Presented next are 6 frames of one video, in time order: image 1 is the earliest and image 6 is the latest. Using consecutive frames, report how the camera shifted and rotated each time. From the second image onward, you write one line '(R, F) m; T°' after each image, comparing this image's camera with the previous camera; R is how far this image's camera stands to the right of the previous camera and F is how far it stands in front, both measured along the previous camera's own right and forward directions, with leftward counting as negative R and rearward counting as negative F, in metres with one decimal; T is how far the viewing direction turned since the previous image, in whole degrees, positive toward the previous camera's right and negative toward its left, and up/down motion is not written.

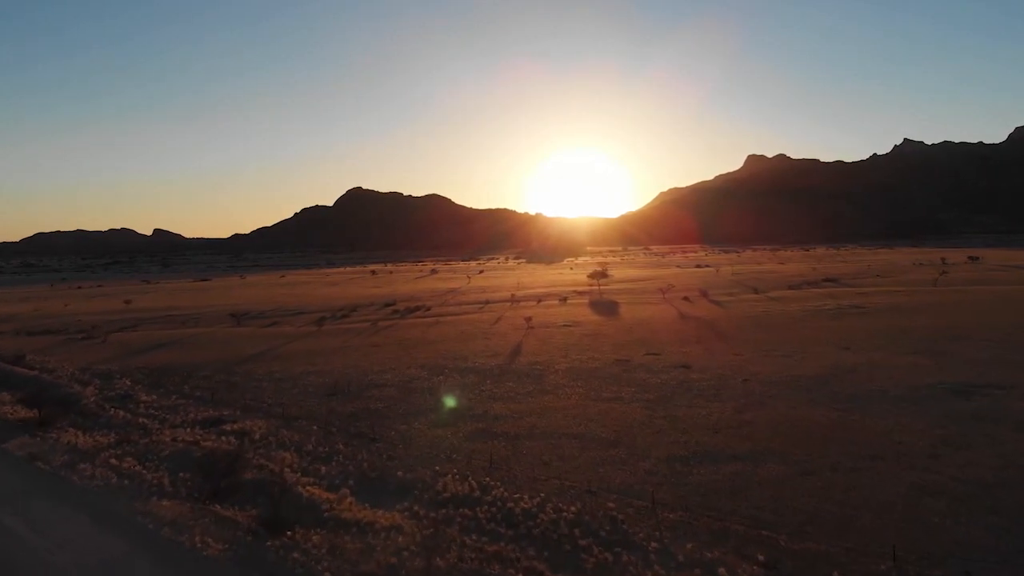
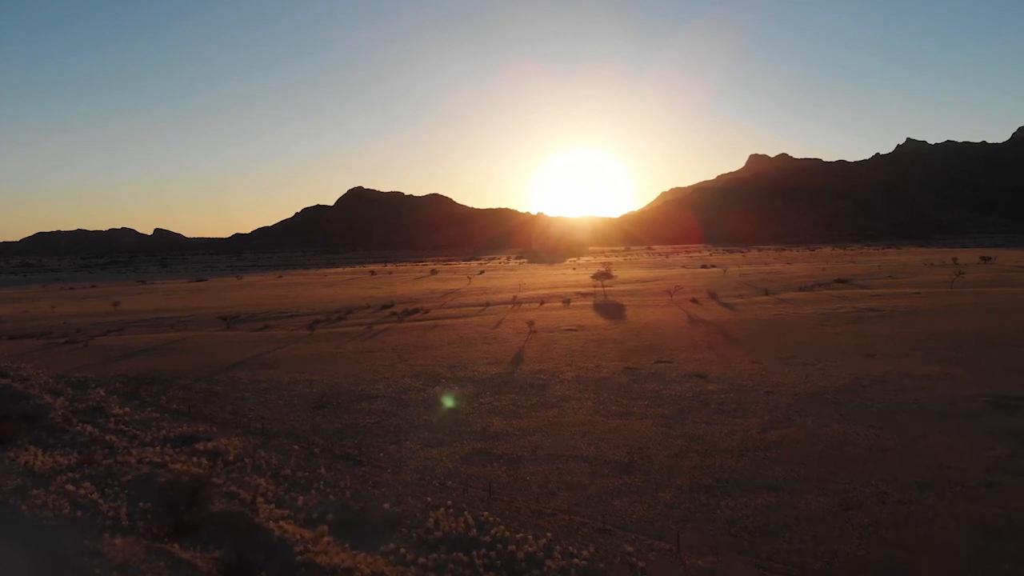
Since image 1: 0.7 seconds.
(0.0, +1.8) m; 0°
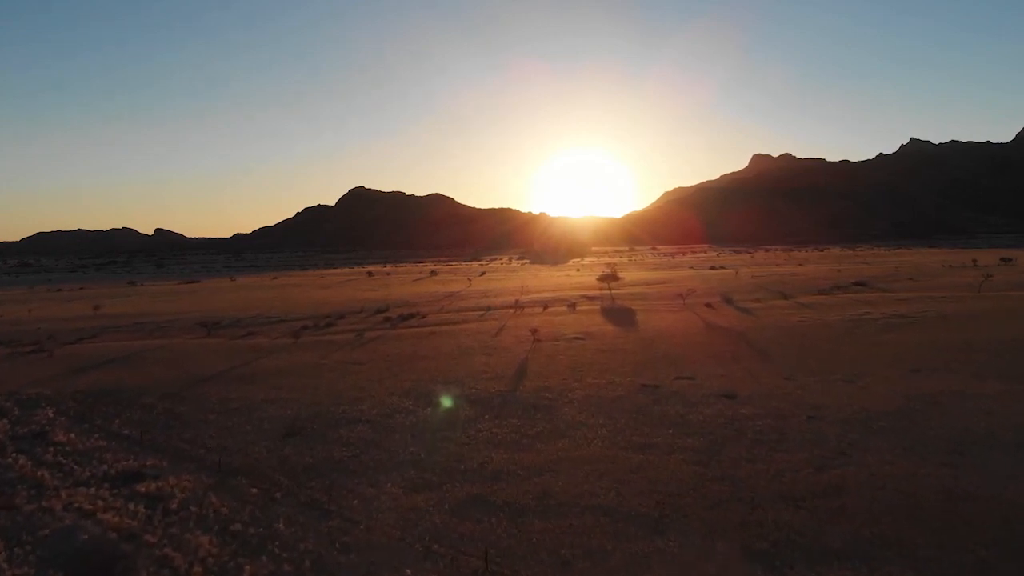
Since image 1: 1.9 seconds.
(0.0, +2.8) m; 0°
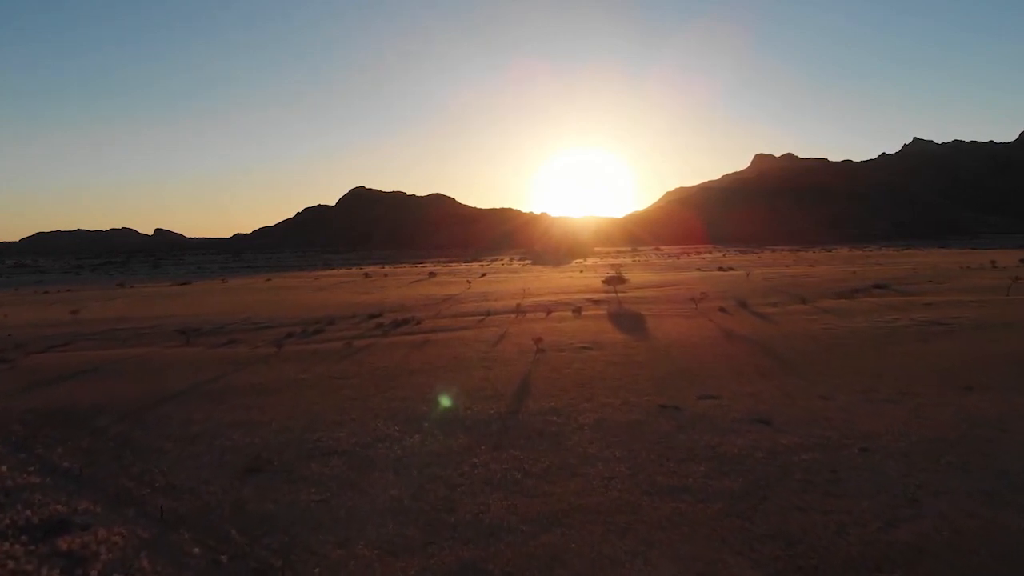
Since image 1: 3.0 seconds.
(0.0, +2.6) m; 0°
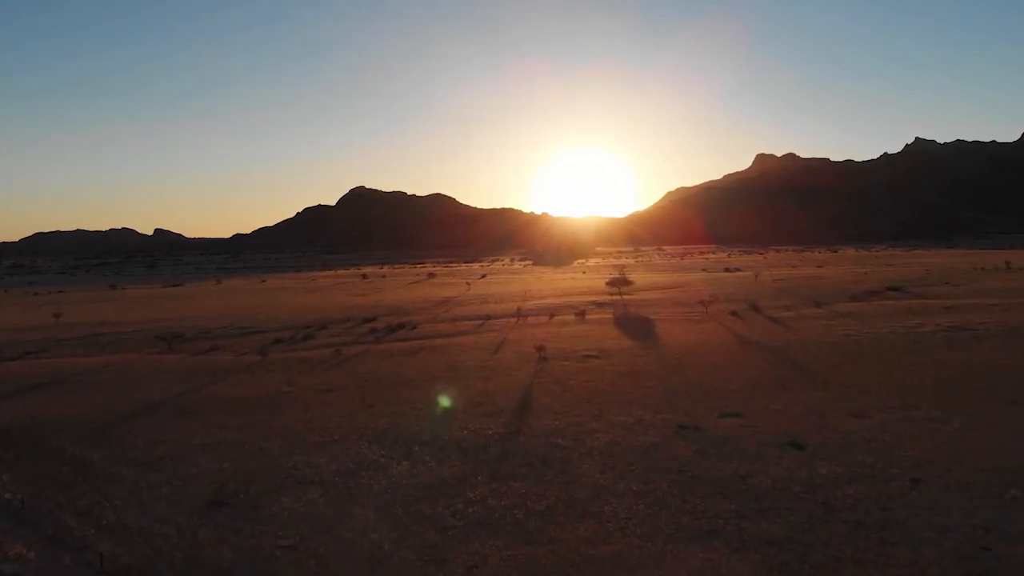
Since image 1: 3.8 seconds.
(0.0, +1.9) m; 0°
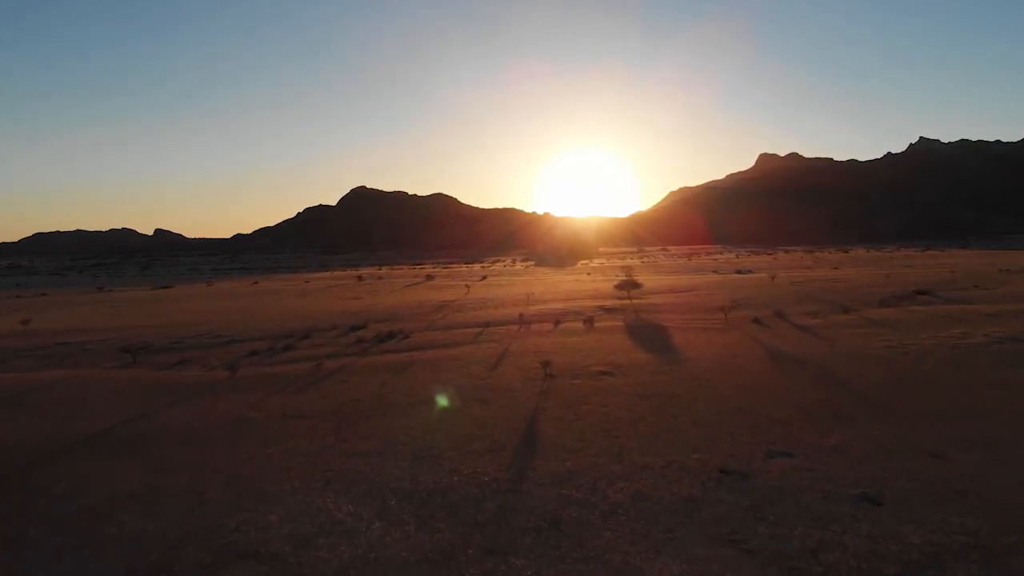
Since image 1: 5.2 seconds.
(0.0, +3.2) m; 0°
